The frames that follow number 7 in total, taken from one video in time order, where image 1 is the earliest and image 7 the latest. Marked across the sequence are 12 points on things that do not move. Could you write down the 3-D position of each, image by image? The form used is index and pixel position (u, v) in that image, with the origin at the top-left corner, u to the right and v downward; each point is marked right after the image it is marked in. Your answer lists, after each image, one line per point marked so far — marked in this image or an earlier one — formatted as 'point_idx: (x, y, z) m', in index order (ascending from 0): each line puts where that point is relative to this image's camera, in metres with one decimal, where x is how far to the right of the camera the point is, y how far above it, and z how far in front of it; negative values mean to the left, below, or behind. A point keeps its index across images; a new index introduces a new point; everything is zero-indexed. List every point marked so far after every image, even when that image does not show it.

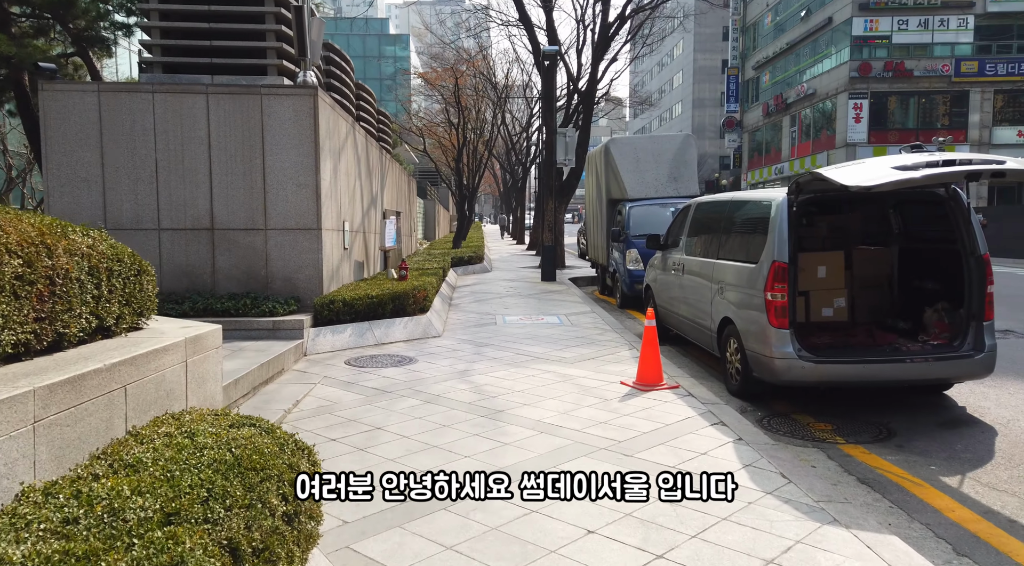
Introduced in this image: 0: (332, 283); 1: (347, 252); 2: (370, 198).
0: (-2.2, 0.0, +9.2) m
1: (-2.3, +0.4, +10.1) m
2: (-2.4, +1.4, +12.0) m
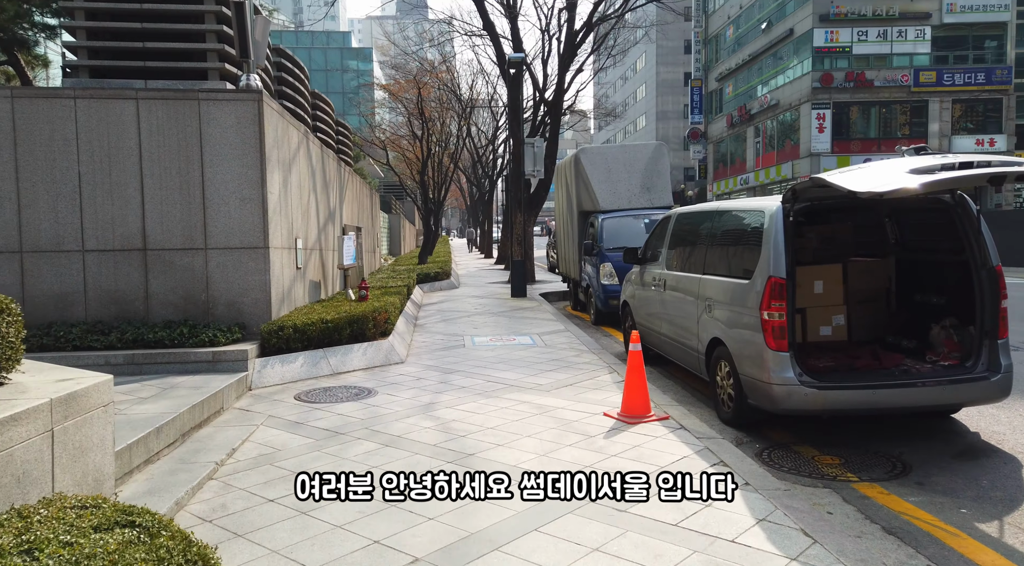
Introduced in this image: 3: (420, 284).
0: (-2.6, -0.2, +8.4) m
1: (-2.7, +0.2, +9.3) m
2: (-2.9, +1.1, +11.3) m
3: (-2.3, 0.0, +18.1) m
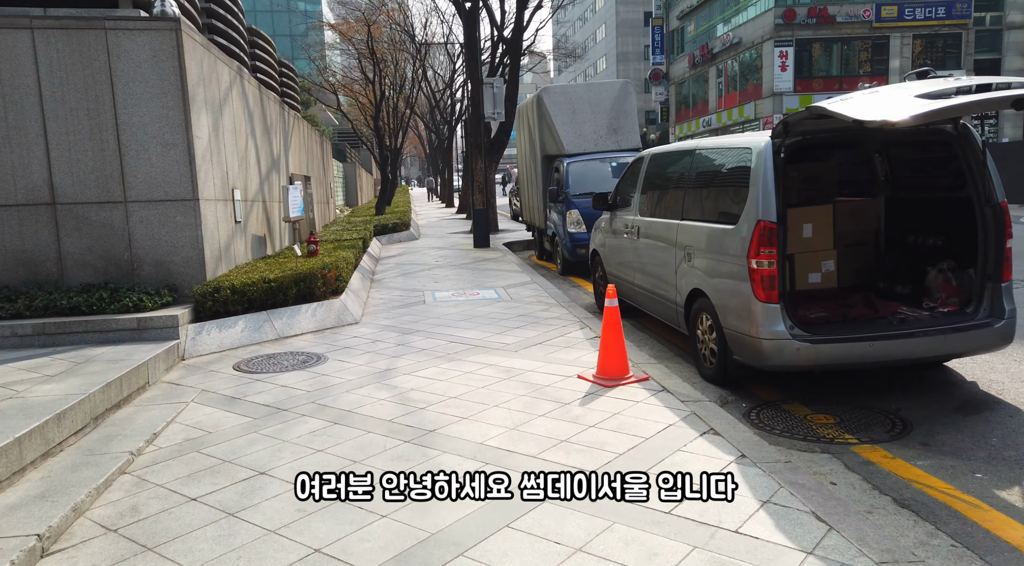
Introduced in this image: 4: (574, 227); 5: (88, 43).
0: (-3.0, +0.2, +7.6) m
1: (-3.1, +0.7, +8.5) m
2: (-3.4, +1.7, +10.4) m
3: (-3.2, +1.1, +17.3) m
4: (+1.0, +0.9, +11.6) m
5: (-3.8, +2.1, +6.6) m
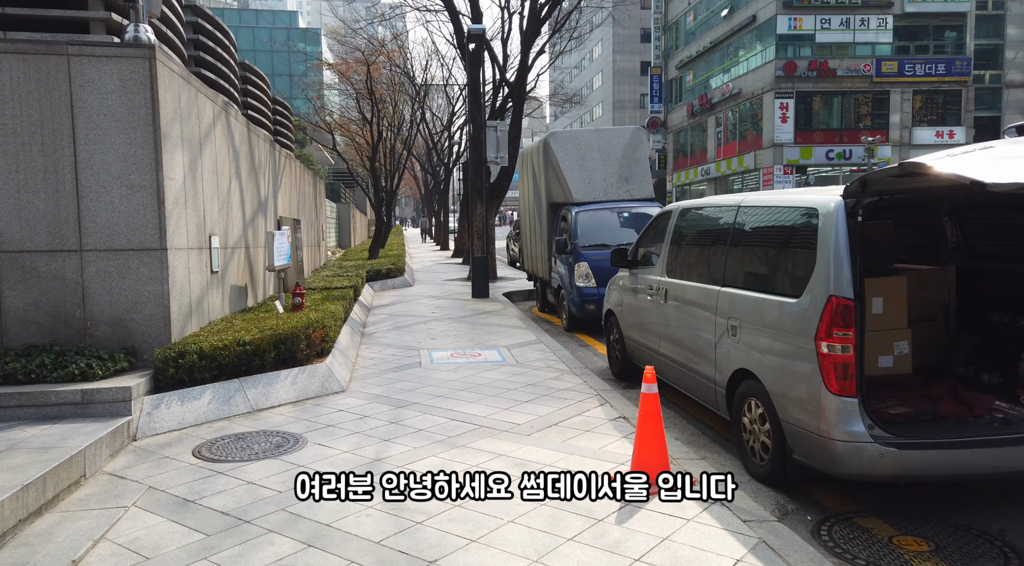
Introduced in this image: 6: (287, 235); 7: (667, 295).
0: (-2.9, -0.3, +6.7) m
1: (-3.0, +0.1, +7.6) m
2: (-3.3, +1.0, +9.5) m
3: (-3.2, 0.0, +16.4) m
4: (+1.0, 0.0, +10.8) m
5: (-3.6, +1.7, +5.8) m
6: (-3.0, +0.7, +10.0) m
7: (+1.4, -0.1, +6.6) m
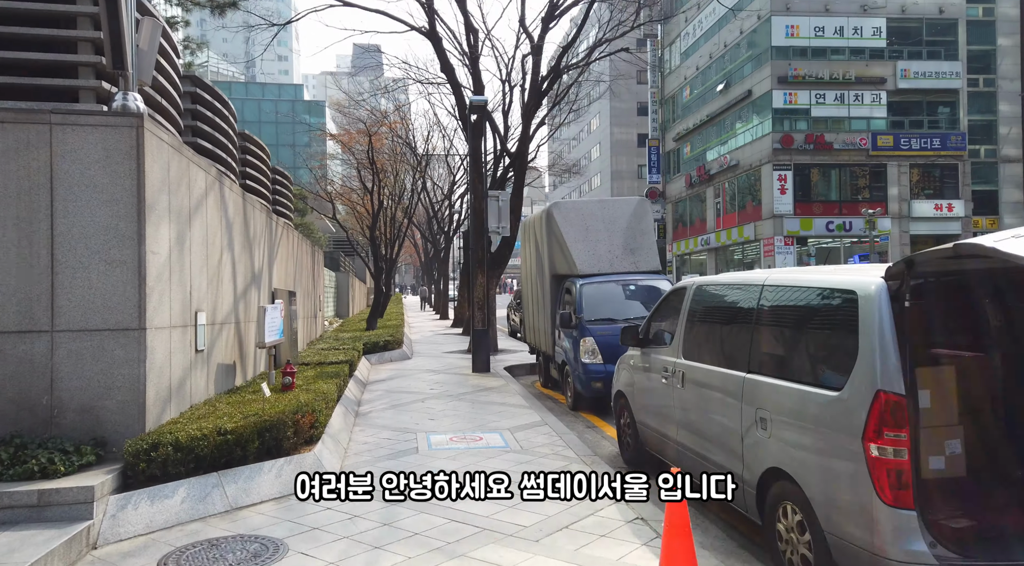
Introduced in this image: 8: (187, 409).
0: (-2.8, -1.0, +6.2) m
1: (-3.0, -0.7, +7.2) m
2: (-3.3, +0.1, +9.1) m
3: (-3.1, -1.5, +15.9) m
4: (+1.1, -1.0, +10.3) m
5: (-3.6, +1.0, +5.4) m
6: (-3.0, -0.3, +9.6) m
7: (+1.4, -0.8, +6.2) m
8: (-2.9, -1.1, +6.5) m
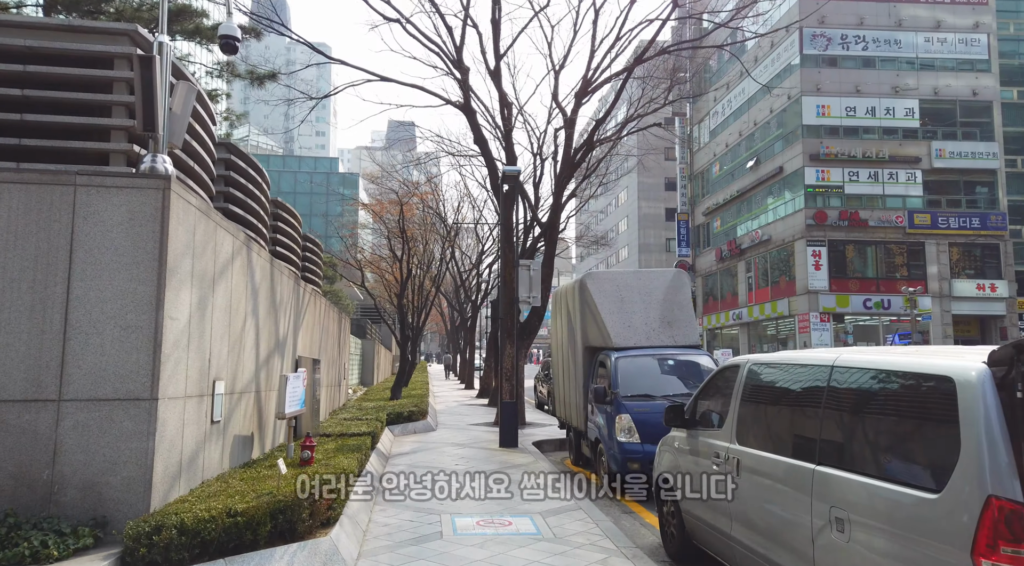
0: (-2.6, -1.5, +5.7) m
1: (-2.7, -1.3, +6.8) m
2: (-2.9, -0.7, +8.8) m
3: (-2.5, -3.0, +15.4) m
4: (+1.5, -2.0, +9.7) m
5: (-3.3, +0.6, +5.2) m
6: (-2.6, -1.2, +9.2) m
7: (+1.7, -1.4, +5.6) m
8: (-2.6, -1.7, +6.1) m
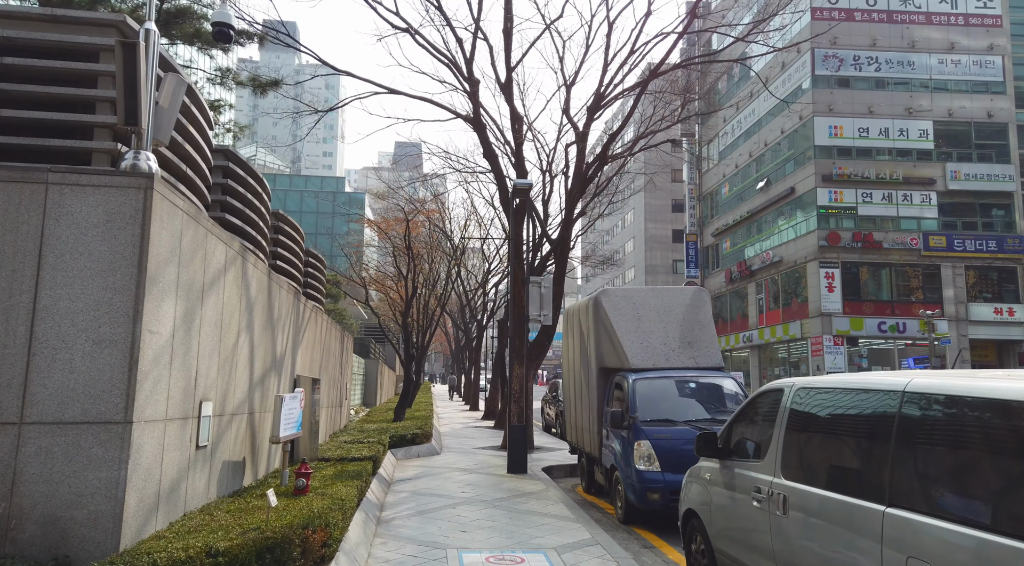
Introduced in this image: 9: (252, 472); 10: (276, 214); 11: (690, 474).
0: (-2.5, -1.6, +5.2) m
1: (-2.6, -1.4, +6.2) m
2: (-2.8, -0.9, +8.2) m
3: (-2.4, -3.3, +14.7) m
4: (+1.6, -2.2, +9.1) m
5: (-3.1, +0.6, +4.7) m
6: (-2.4, -1.3, +8.6) m
7: (+1.8, -1.5, +5.0) m
8: (-2.5, -1.7, +5.5) m
9: (-2.7, -2.0, +7.8) m
10: (-3.9, +1.1, +12.3) m
11: (+1.6, -1.8, +6.8) m
